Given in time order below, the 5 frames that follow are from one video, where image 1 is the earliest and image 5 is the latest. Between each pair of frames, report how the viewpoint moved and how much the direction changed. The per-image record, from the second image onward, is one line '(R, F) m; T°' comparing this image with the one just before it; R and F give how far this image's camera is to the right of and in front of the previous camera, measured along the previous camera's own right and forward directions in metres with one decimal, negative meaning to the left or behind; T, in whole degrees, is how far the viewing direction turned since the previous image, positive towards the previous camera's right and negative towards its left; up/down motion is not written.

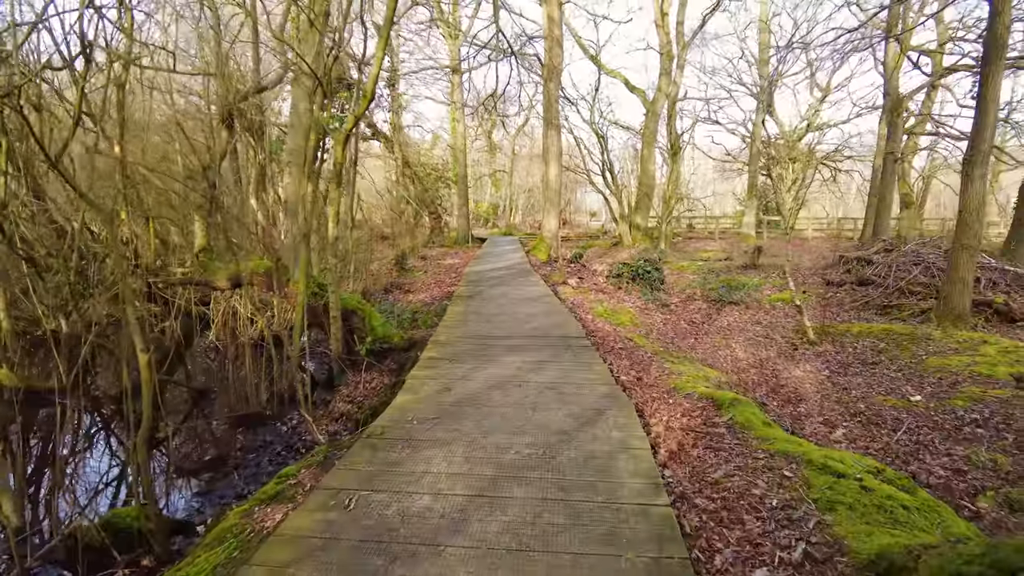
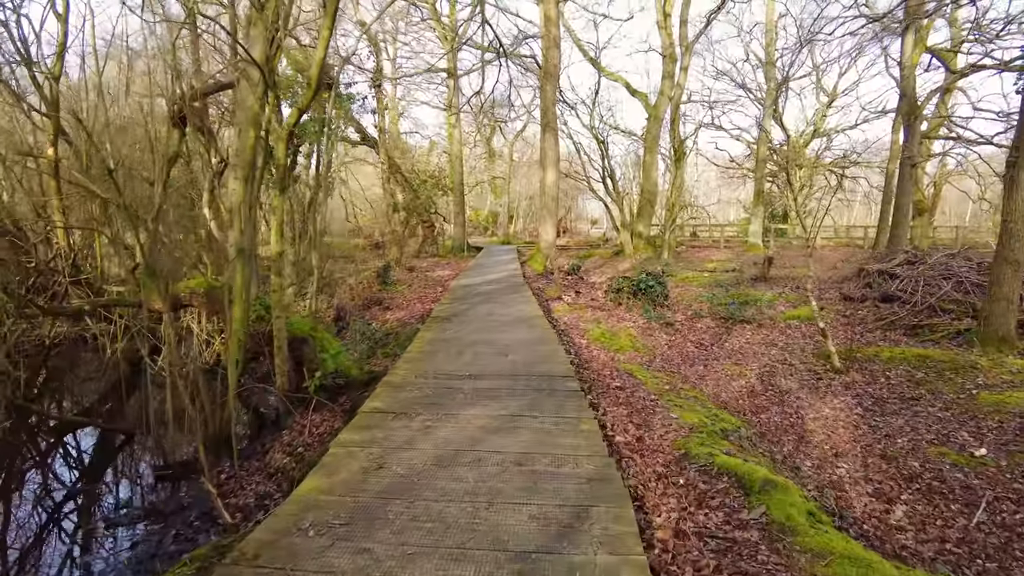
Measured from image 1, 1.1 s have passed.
(+0.2, +0.8) m; 0°
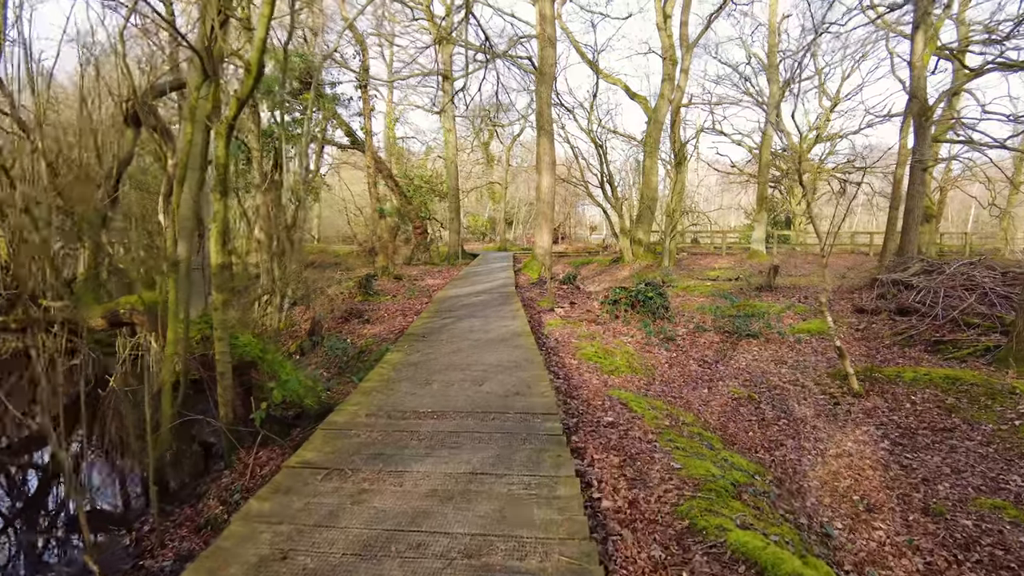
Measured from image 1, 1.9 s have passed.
(+0.1, +0.6) m; 0°
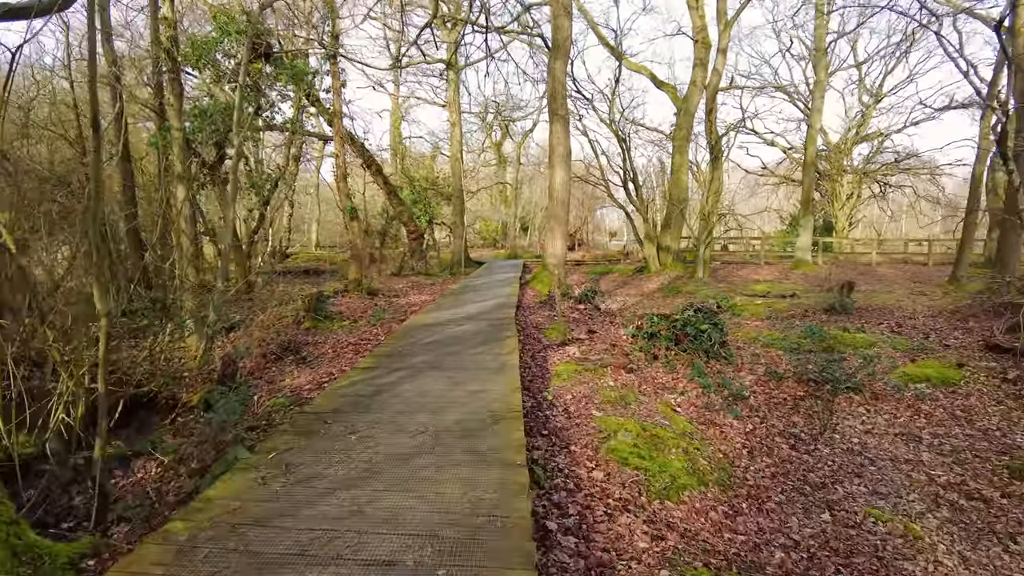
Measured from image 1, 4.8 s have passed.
(+0.2, +2.4) m; -1°
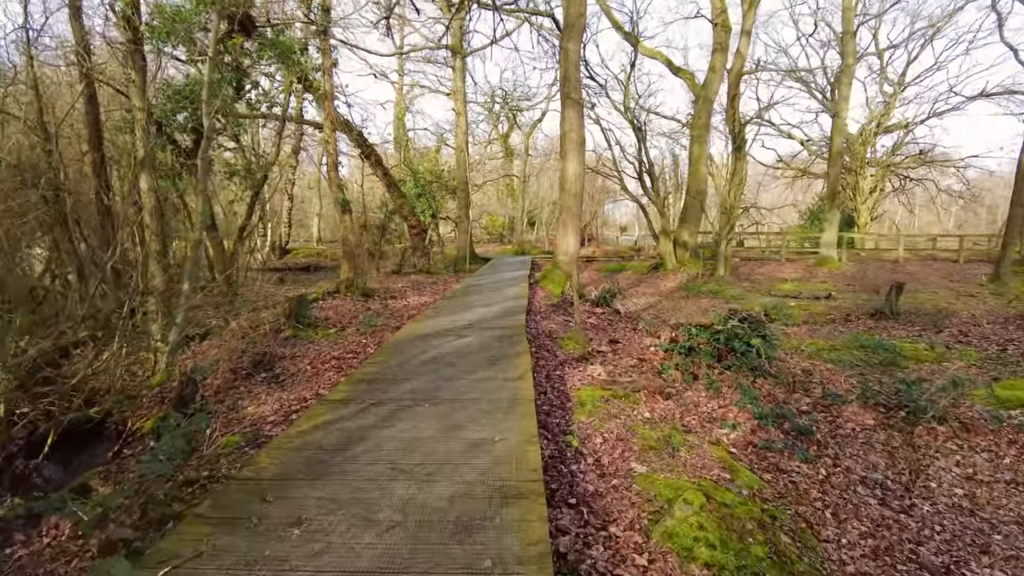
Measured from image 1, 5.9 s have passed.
(0.0, +1.0) m; -1°
